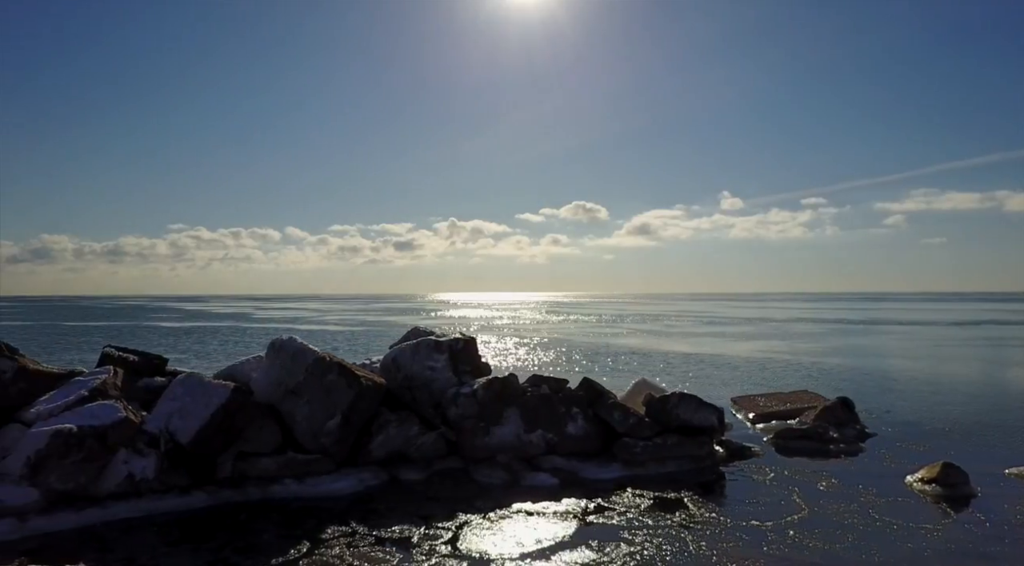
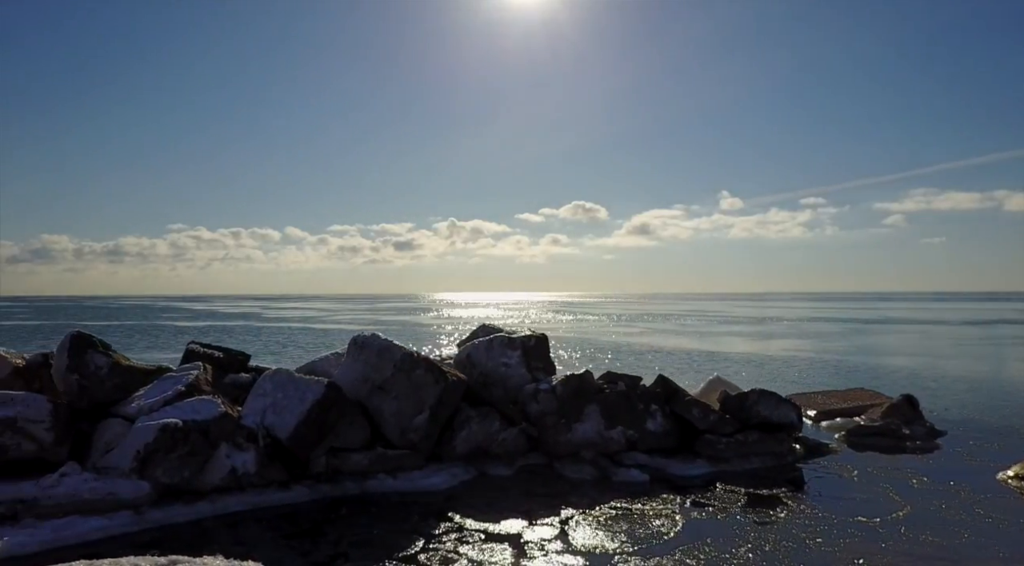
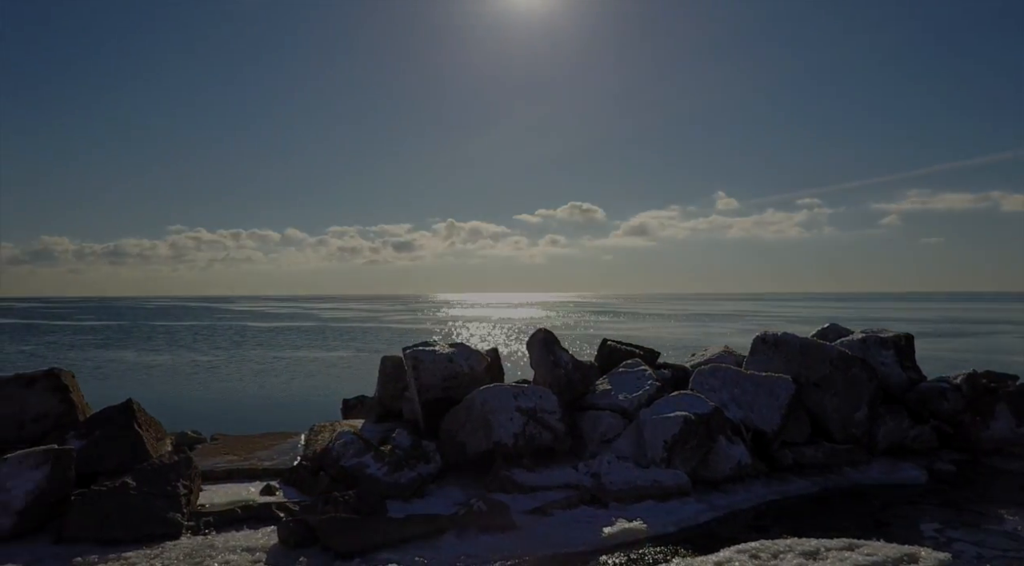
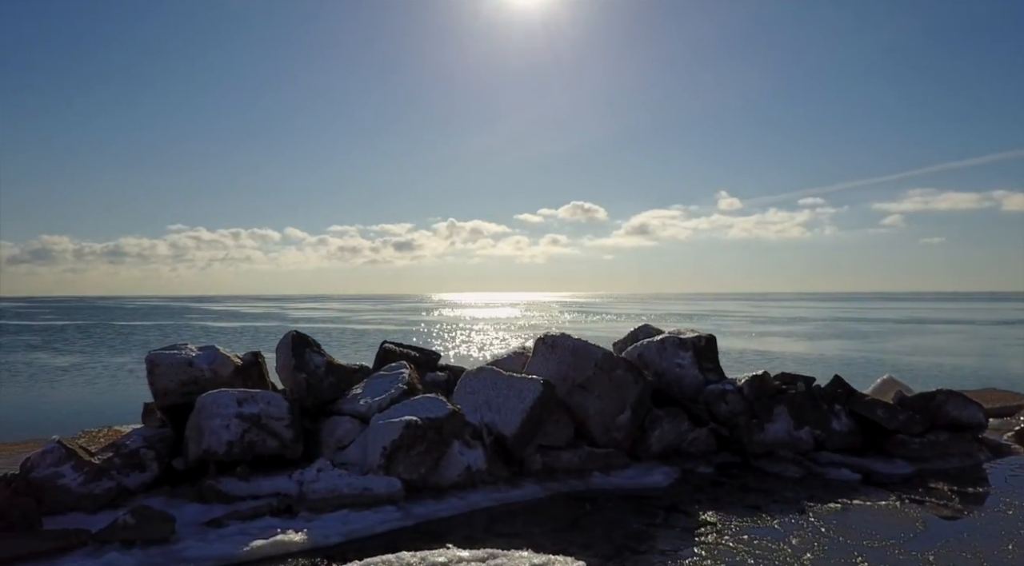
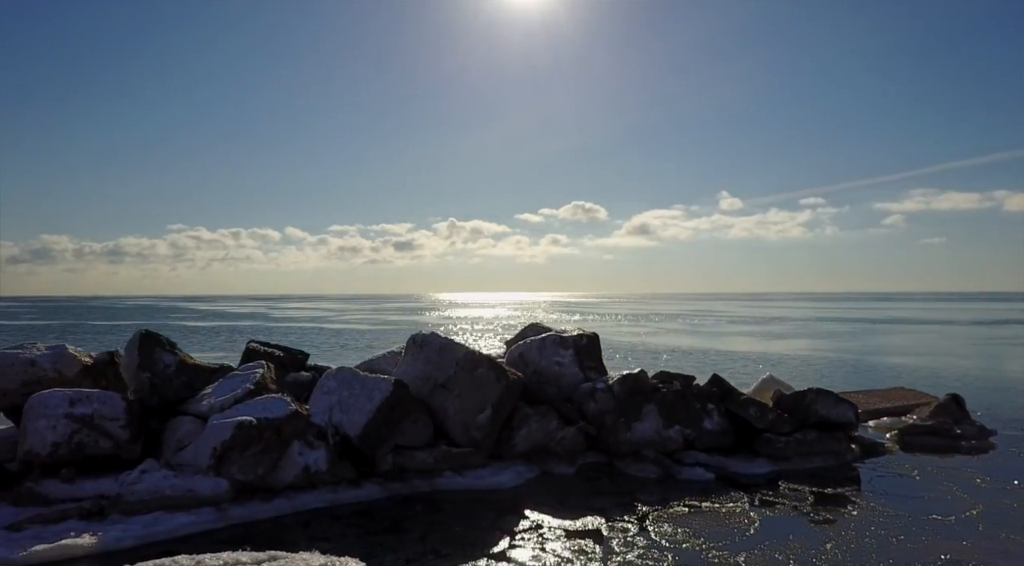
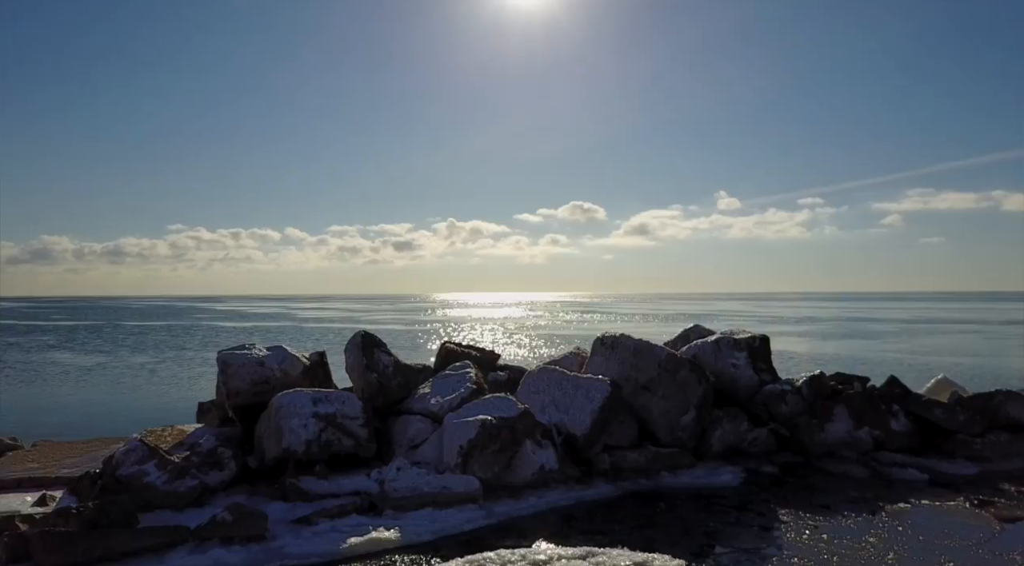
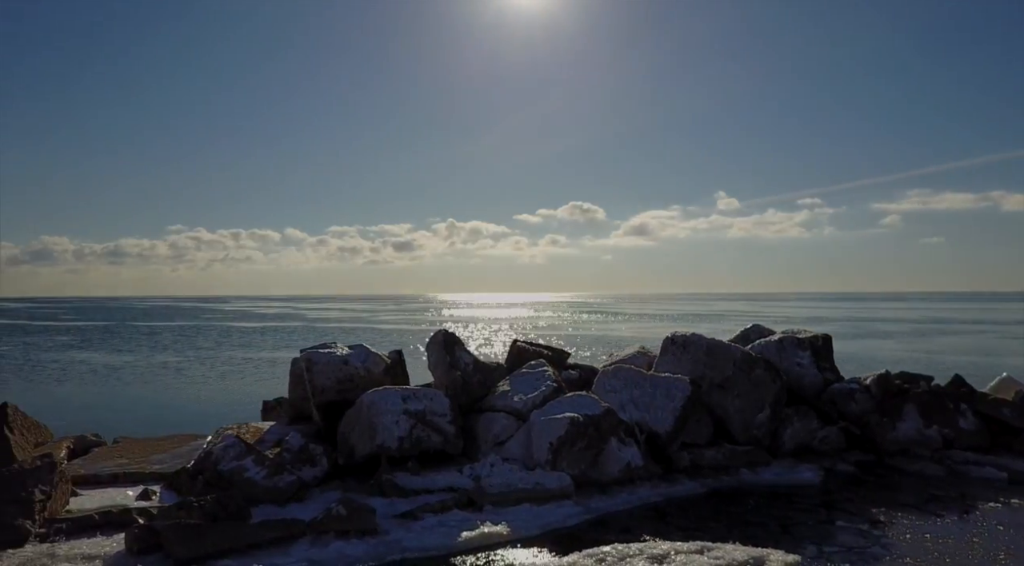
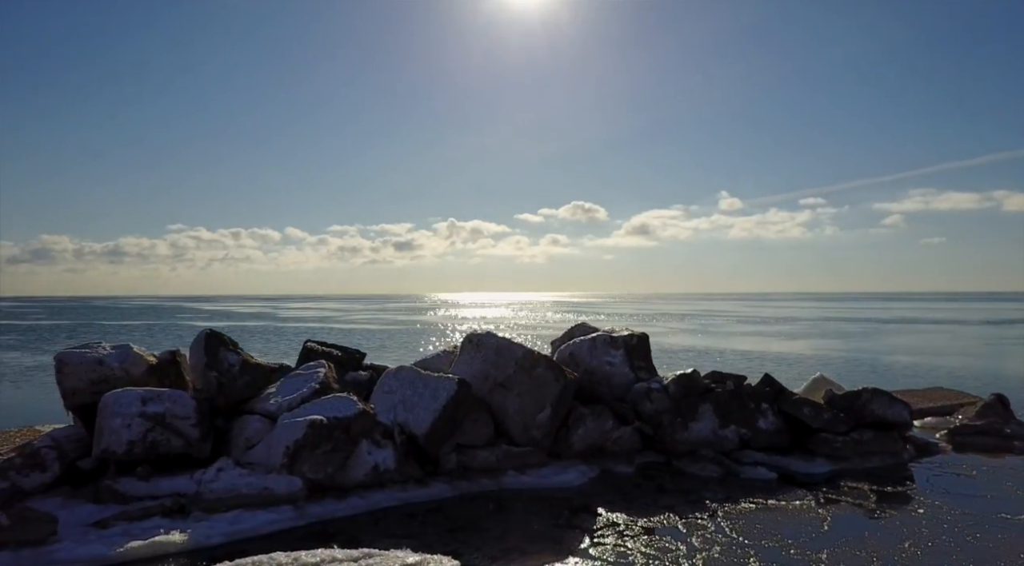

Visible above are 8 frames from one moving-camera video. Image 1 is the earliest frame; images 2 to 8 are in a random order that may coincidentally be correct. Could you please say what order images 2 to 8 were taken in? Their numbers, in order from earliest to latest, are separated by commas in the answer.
2, 5, 8, 4, 6, 7, 3
